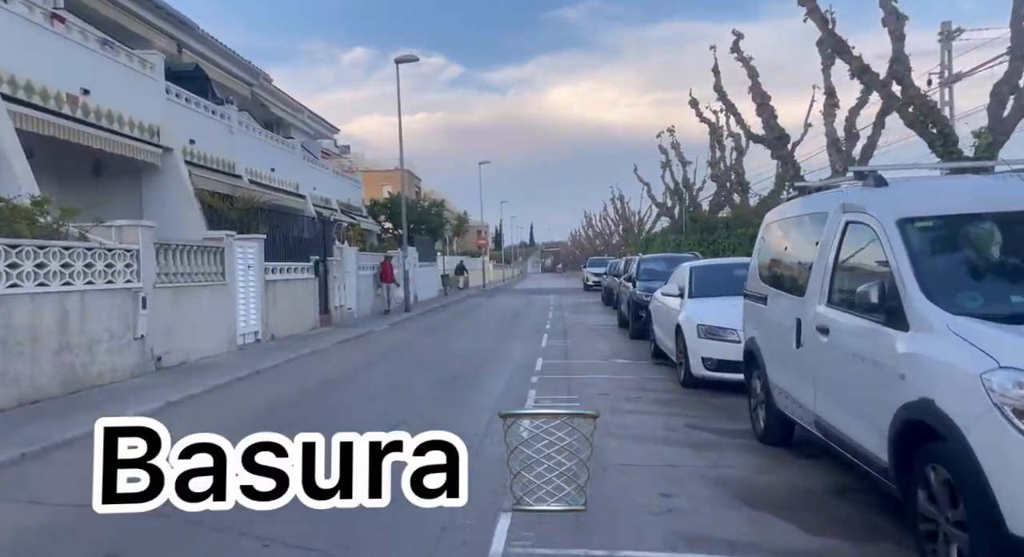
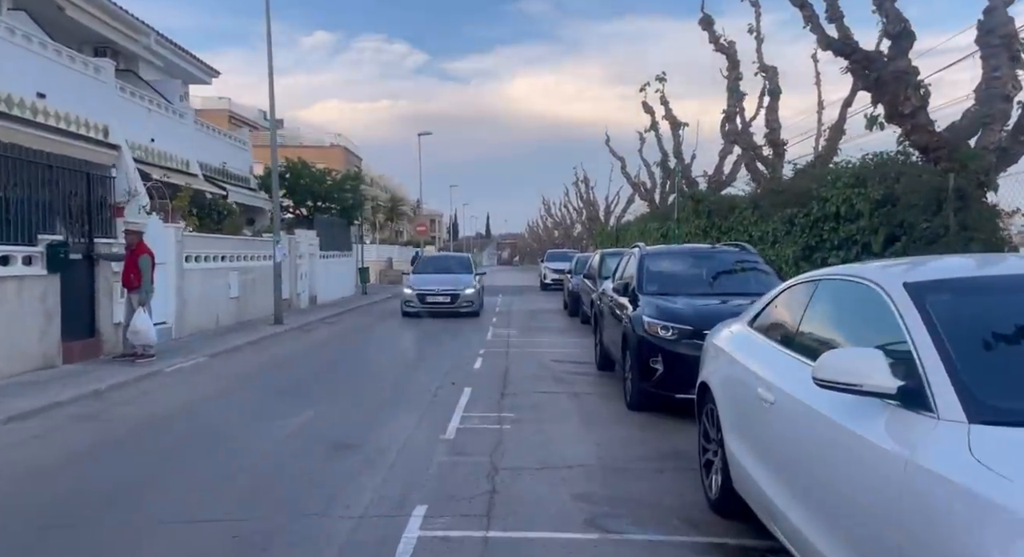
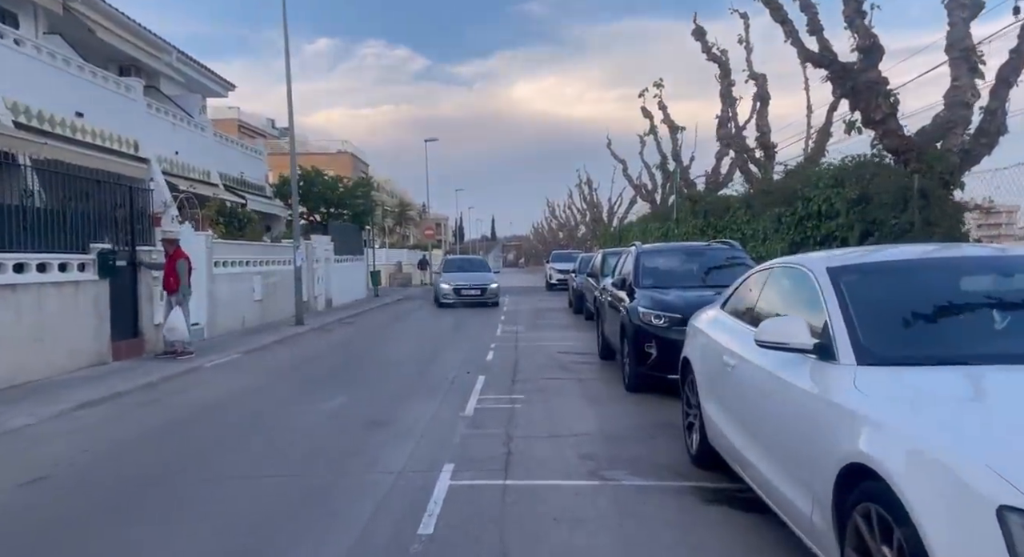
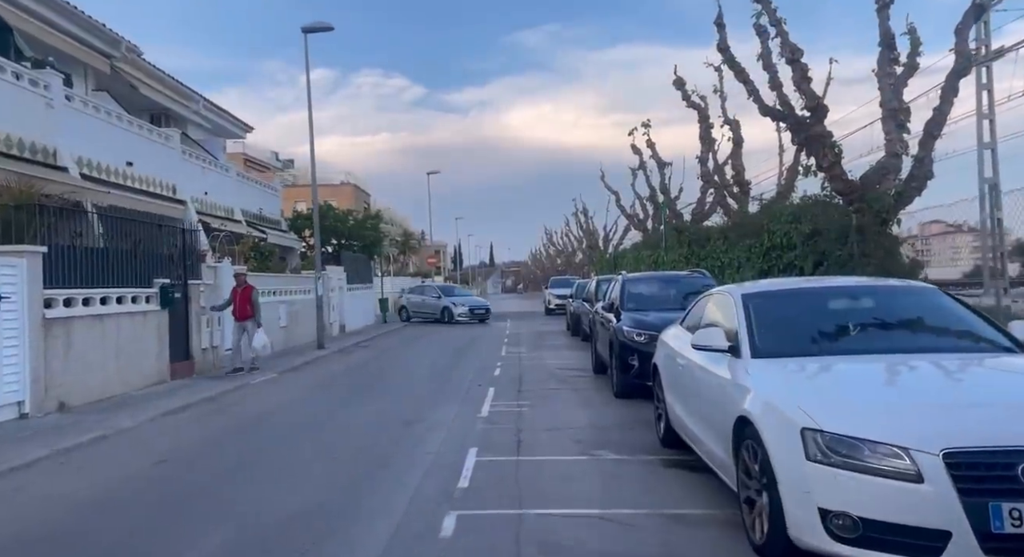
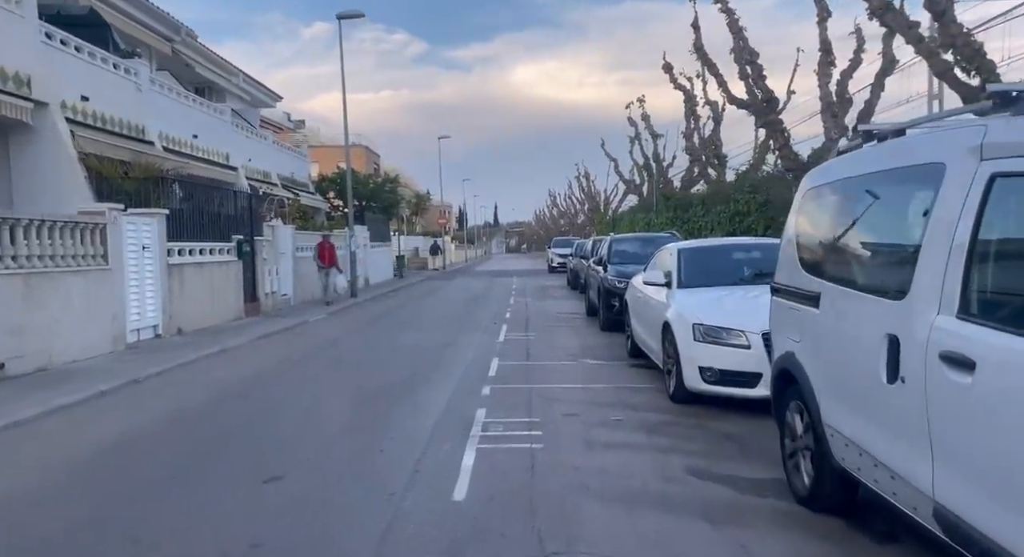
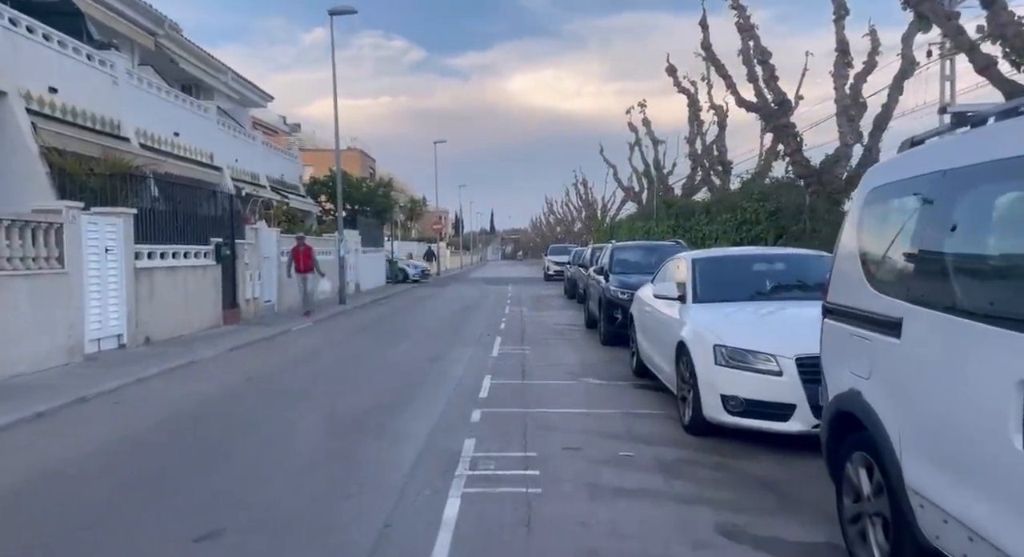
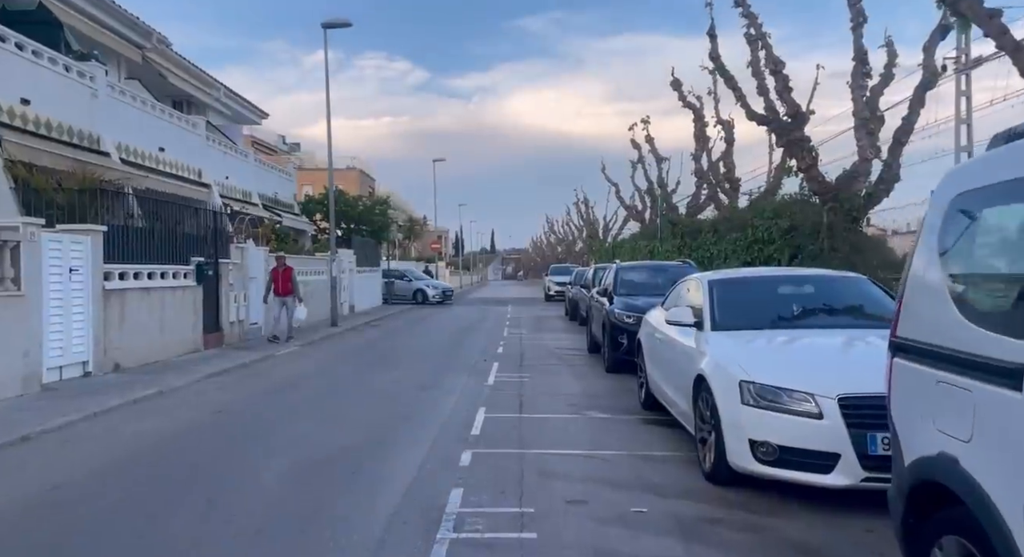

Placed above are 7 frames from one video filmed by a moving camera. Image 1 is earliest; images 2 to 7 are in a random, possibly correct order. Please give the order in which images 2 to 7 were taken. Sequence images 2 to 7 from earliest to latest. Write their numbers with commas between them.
5, 6, 7, 4, 3, 2
